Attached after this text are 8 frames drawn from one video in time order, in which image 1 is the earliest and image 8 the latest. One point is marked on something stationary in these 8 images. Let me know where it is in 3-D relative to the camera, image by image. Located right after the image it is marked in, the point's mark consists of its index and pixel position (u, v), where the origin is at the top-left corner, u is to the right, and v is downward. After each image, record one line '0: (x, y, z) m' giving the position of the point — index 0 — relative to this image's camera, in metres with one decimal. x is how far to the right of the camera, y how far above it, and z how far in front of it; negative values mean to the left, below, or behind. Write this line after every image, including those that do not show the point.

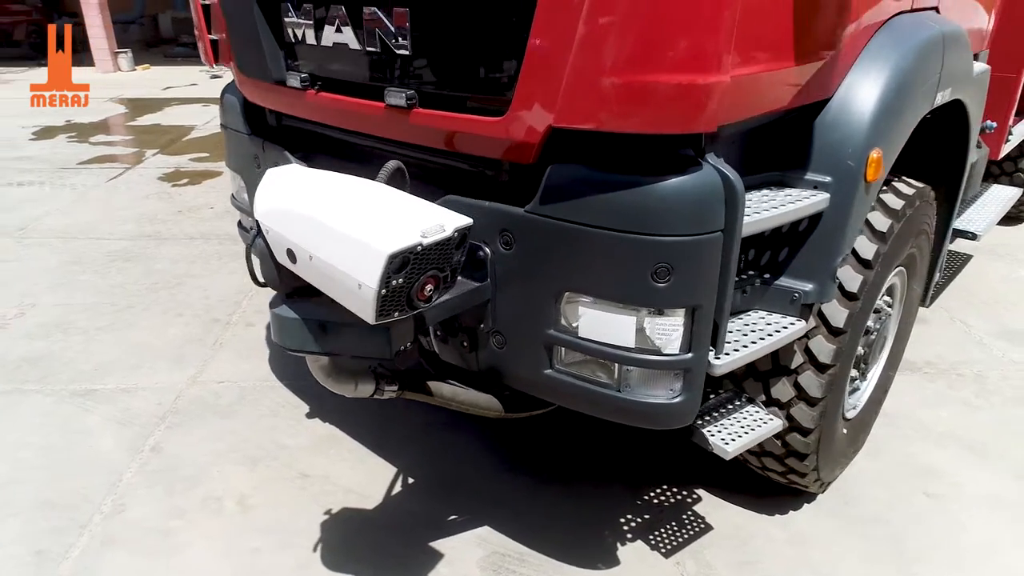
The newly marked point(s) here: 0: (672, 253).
0: (+0.3, +0.1, +1.4) m
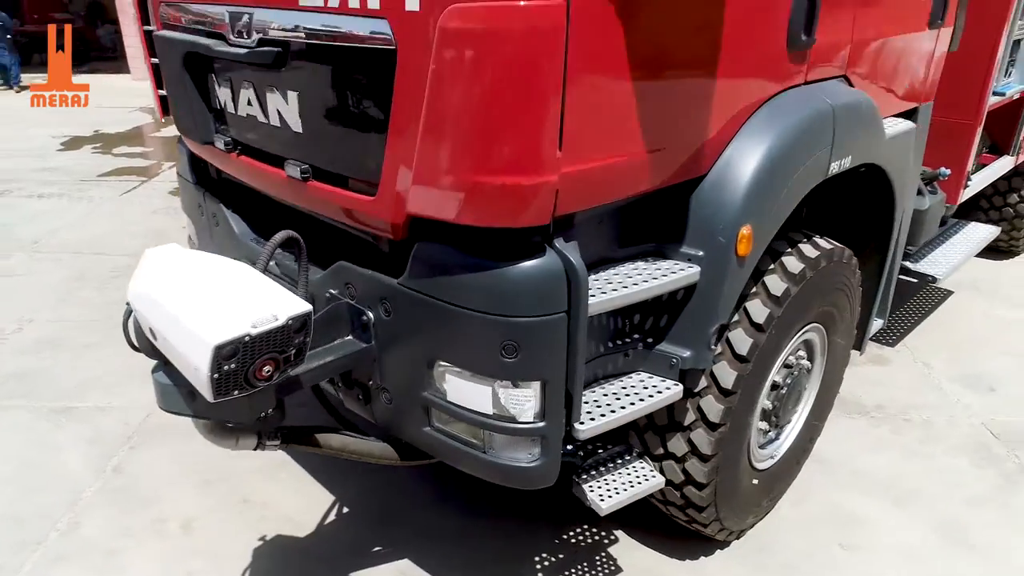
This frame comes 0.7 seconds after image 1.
0: (0.0, -0.1, +1.4) m
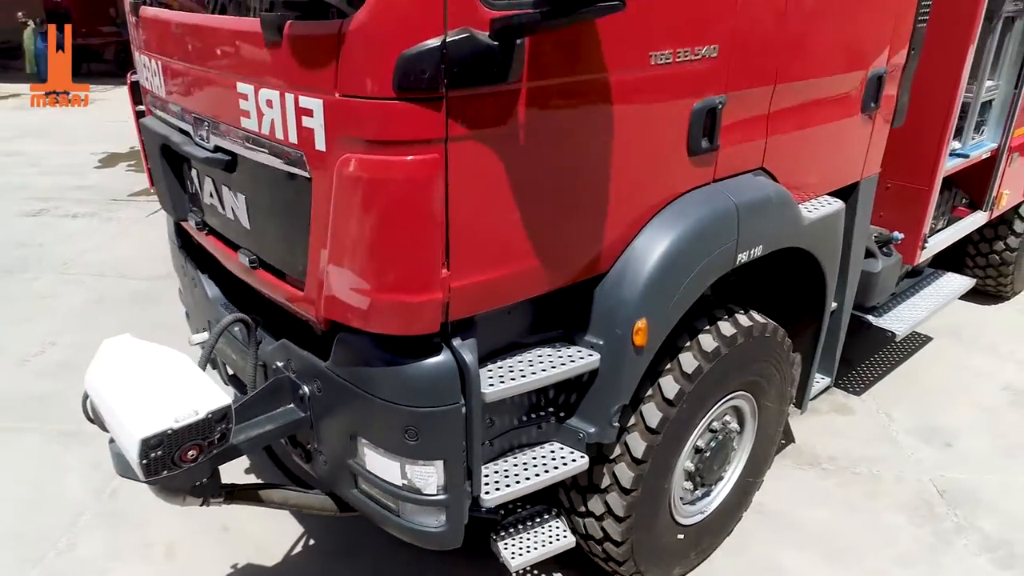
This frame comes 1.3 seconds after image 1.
0: (-0.2, -0.3, +1.7) m
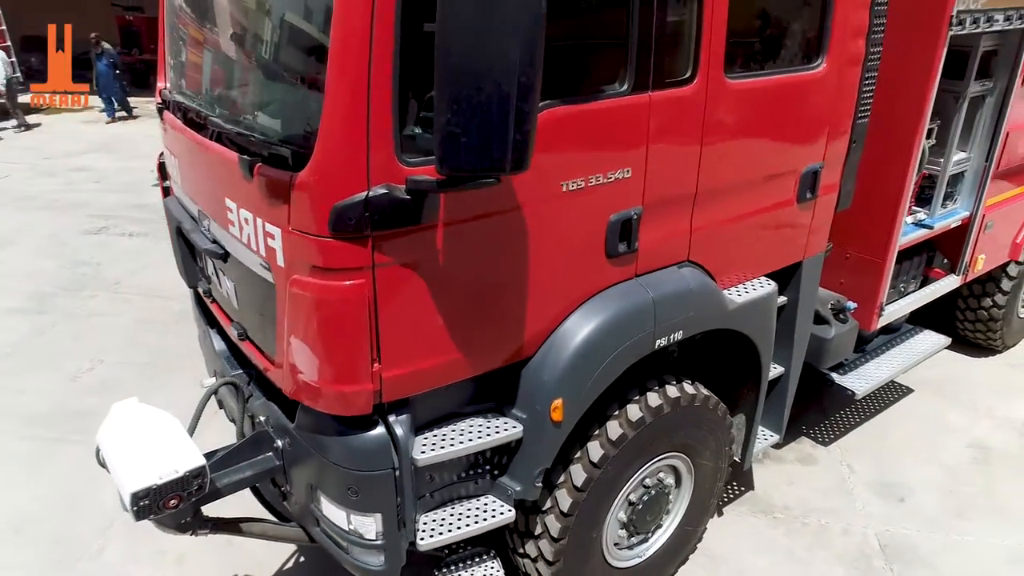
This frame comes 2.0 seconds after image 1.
0: (-0.4, -0.5, +2.0) m
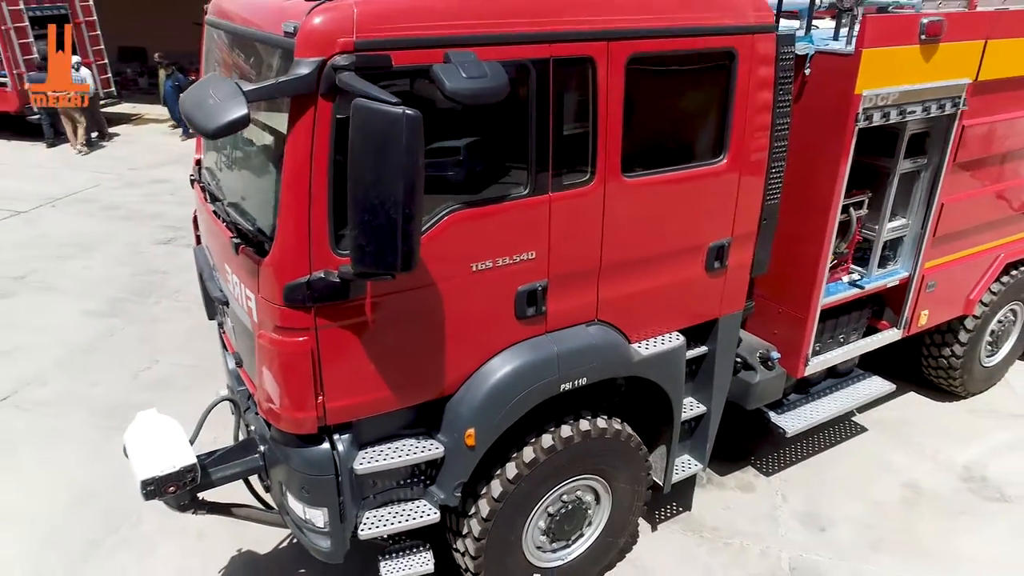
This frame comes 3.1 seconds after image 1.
0: (-0.7, -0.7, +2.7) m
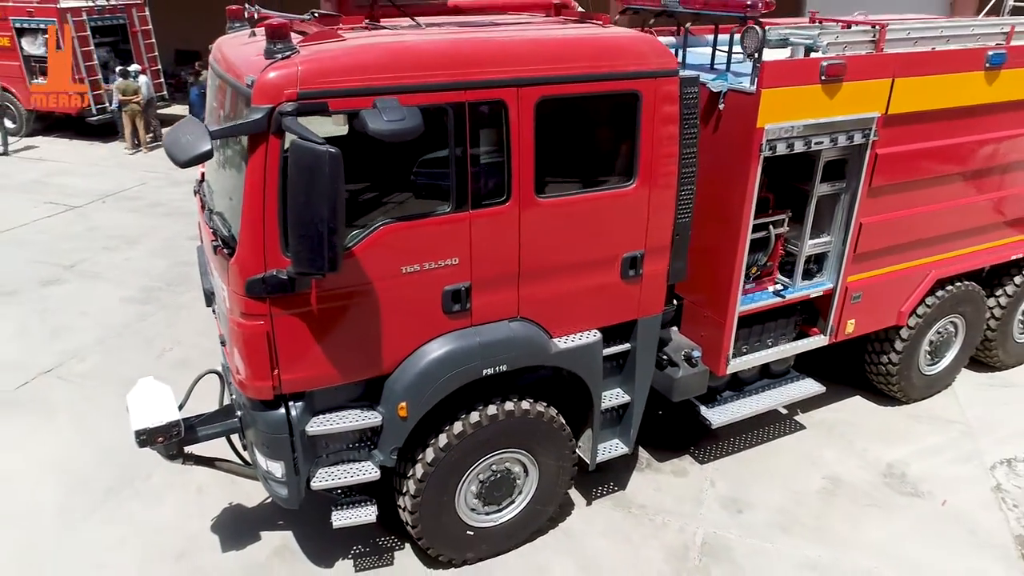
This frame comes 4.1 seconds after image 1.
0: (-1.1, -0.7, +3.3) m
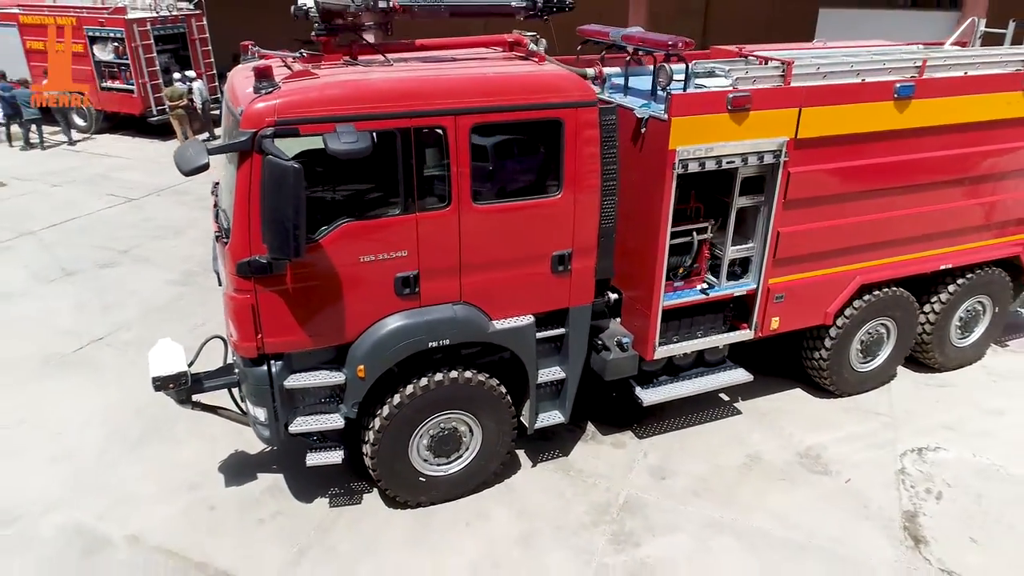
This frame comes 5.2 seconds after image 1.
0: (-1.5, -0.6, +4.2) m
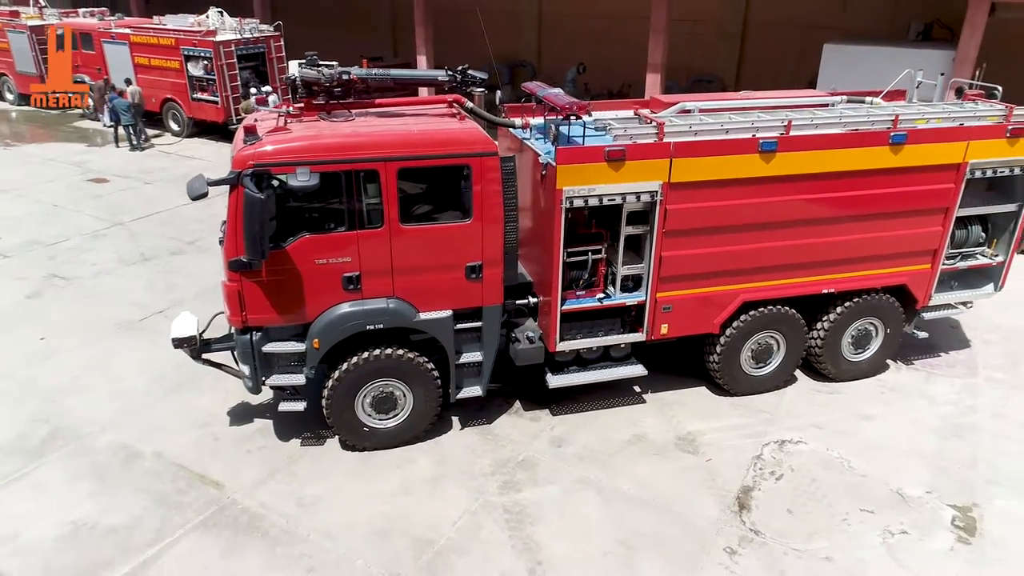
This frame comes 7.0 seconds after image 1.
0: (-2.2, -0.5, +5.8) m
